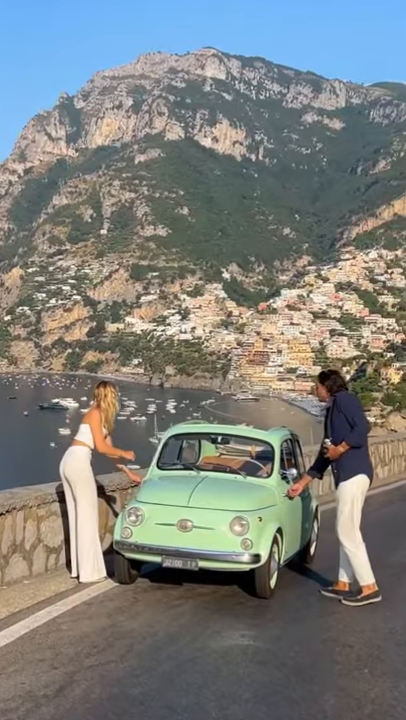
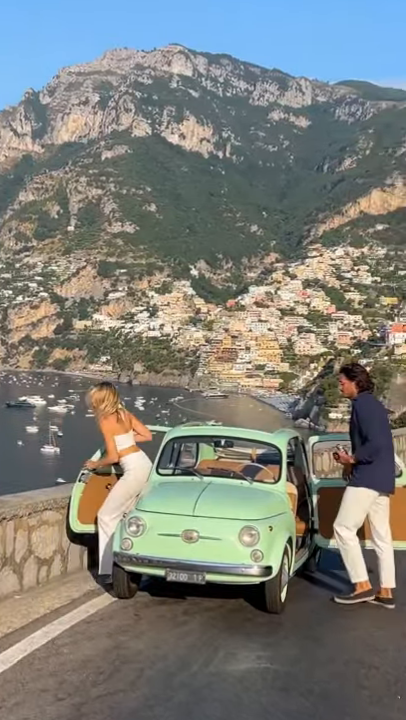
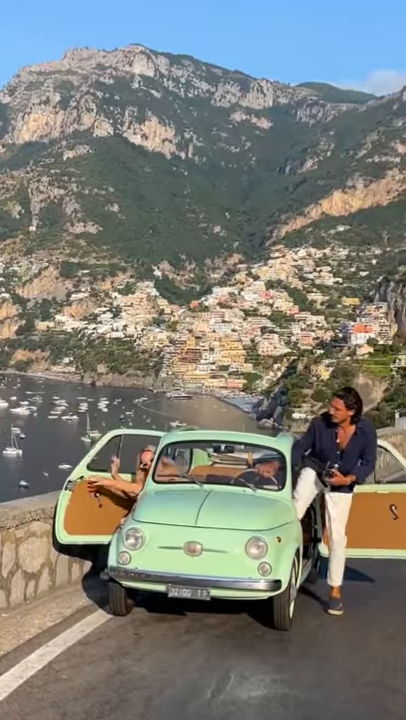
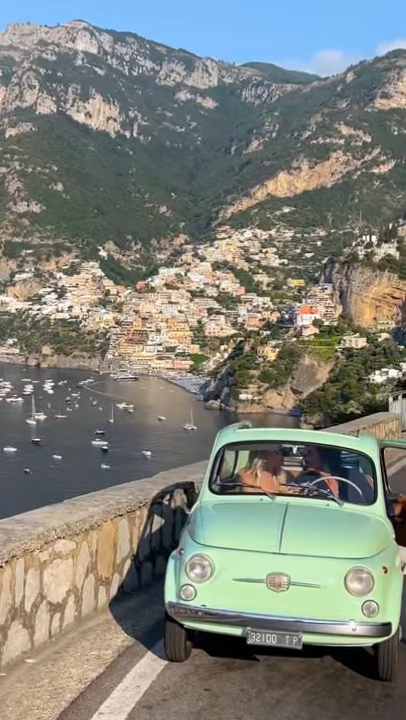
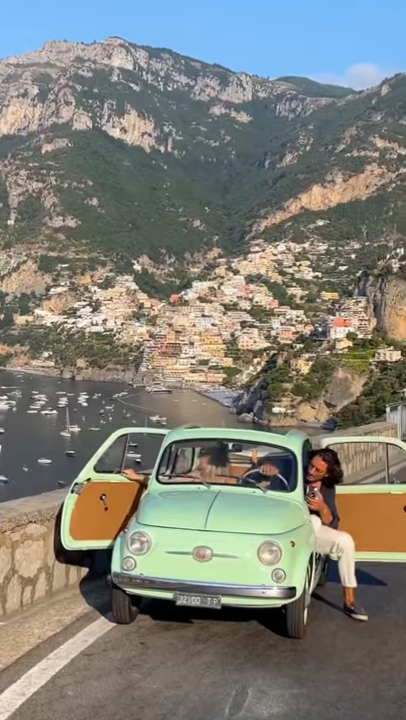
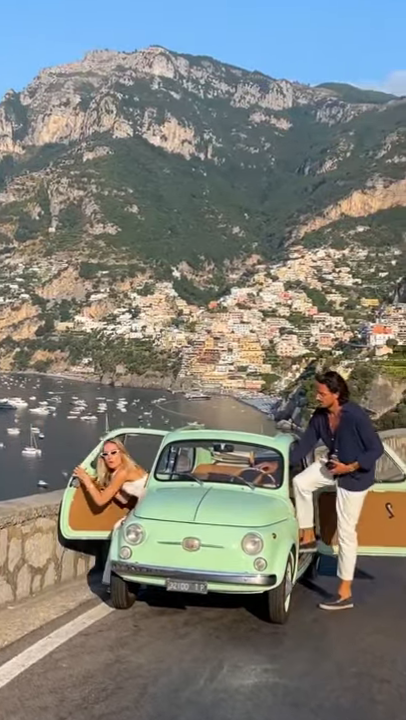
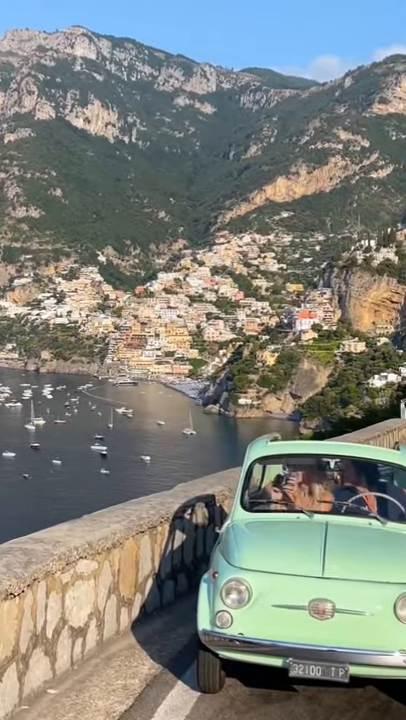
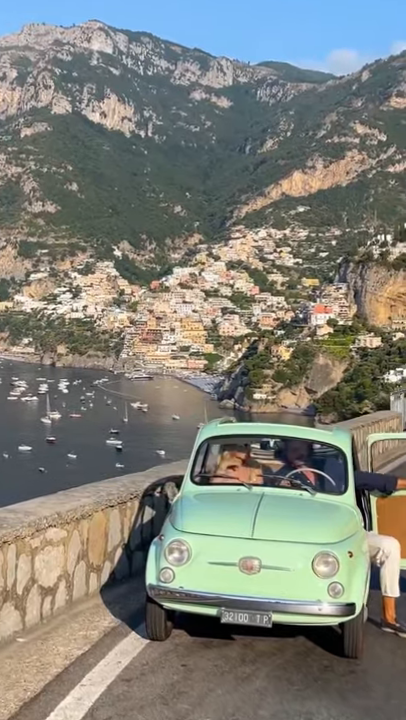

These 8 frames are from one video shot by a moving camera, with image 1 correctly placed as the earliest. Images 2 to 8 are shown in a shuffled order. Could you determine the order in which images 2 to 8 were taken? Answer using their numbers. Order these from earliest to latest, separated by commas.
2, 6, 3, 5, 8, 4, 7
